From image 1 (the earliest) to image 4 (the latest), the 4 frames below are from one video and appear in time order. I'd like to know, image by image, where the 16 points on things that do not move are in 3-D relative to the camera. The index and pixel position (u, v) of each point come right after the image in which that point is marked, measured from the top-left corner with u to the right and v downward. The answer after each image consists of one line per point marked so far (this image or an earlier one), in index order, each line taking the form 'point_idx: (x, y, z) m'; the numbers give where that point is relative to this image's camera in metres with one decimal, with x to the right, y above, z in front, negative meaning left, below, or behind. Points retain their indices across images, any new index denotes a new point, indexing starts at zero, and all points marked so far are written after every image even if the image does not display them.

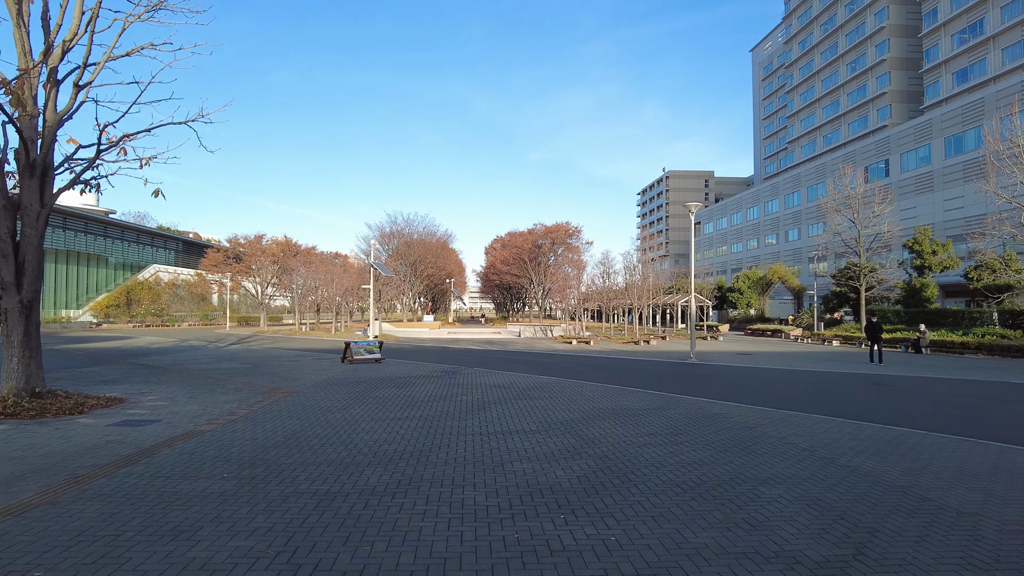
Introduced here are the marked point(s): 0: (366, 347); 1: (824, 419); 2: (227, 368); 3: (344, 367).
0: (-4.8, -2.0, +17.9) m
1: (+5.2, -2.2, +9.1) m
2: (-8.5, -2.4, +16.2) m
3: (-5.1, -2.5, +16.4) m
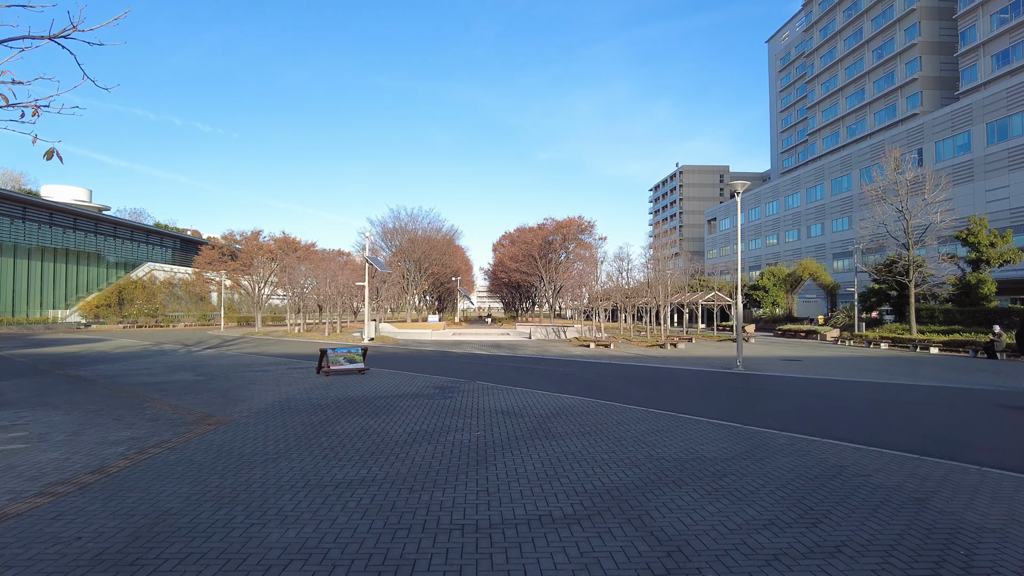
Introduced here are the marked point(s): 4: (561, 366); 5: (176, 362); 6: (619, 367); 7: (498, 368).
0: (-4.5, -1.8, +14.7) m
1: (+5.4, -2.1, +5.8) m
2: (-8.2, -2.3, +13.1) m
3: (-4.8, -2.3, +13.3) m
4: (+1.6, -2.6, +18.2) m
5: (-11.3, -2.5, +18.3) m
6: (+3.6, -2.6, +18.4) m
7: (-0.5, -2.5, +17.3) m
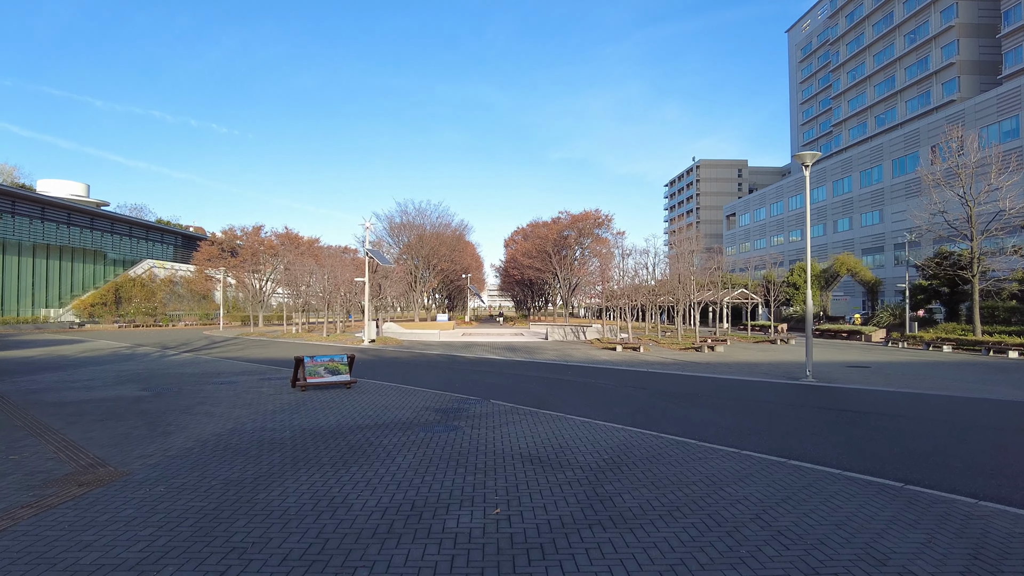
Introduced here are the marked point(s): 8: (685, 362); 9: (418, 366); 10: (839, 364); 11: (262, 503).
0: (-4.0, -1.7, +11.8) m
1: (+5.7, -1.9, +2.7) m
2: (-7.8, -2.1, +10.2) m
3: (-4.3, -2.2, +10.3) m
4: (+2.2, -2.4, +15.2) m
5: (-10.7, -2.3, +15.5) m
6: (+4.2, -2.5, +15.4) m
7: (+0.1, -2.4, +14.3) m
8: (+6.3, -2.7, +20.0) m
9: (-3.0, -2.5, +17.5) m
10: (+11.7, -2.7, +19.5) m
11: (-2.3, -1.9, +4.9) m
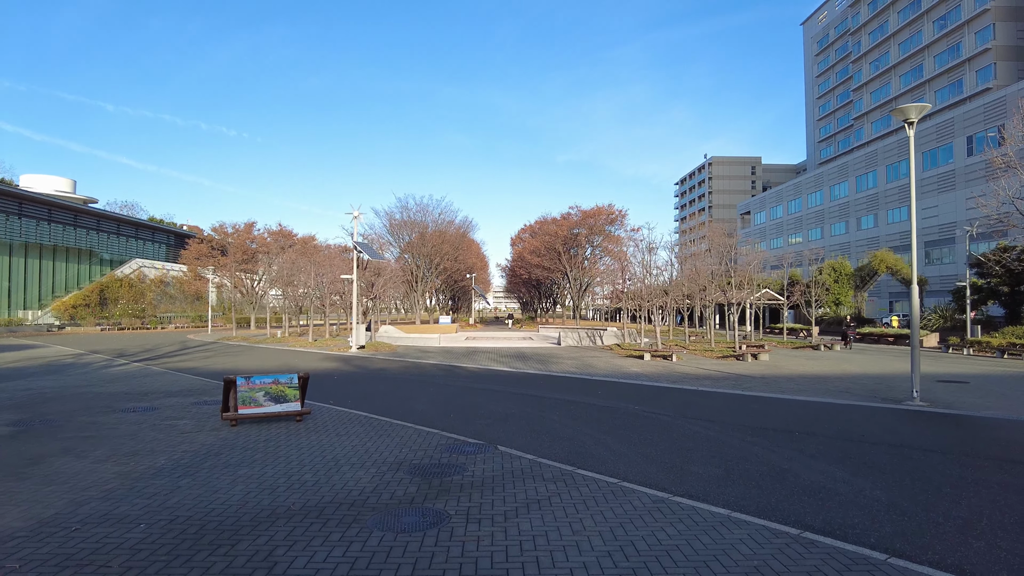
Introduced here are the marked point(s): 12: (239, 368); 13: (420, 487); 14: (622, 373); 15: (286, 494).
0: (-3.7, -1.6, +8.4) m
1: (+5.9, -1.8, -0.8) m
2: (-7.5, -2.0, +6.9) m
3: (-4.1, -2.0, +6.9) m
4: (+2.5, -2.3, +11.7) m
5: (-10.4, -2.2, +12.1) m
6: (+4.5, -2.4, +11.9) m
7: (+0.4, -2.3, +10.9) m
8: (+6.7, -2.6, +16.4) m
9: (-2.7, -2.4, +14.1) m
10: (+12.1, -2.6, +15.9) m
11: (-2.1, -1.8, +1.5) m
12: (-8.7, -2.6, +17.5) m
13: (-0.9, -1.9, +5.5) m
14: (+3.5, -2.6, +17.1) m
15: (-2.1, -1.9, +5.4) m
